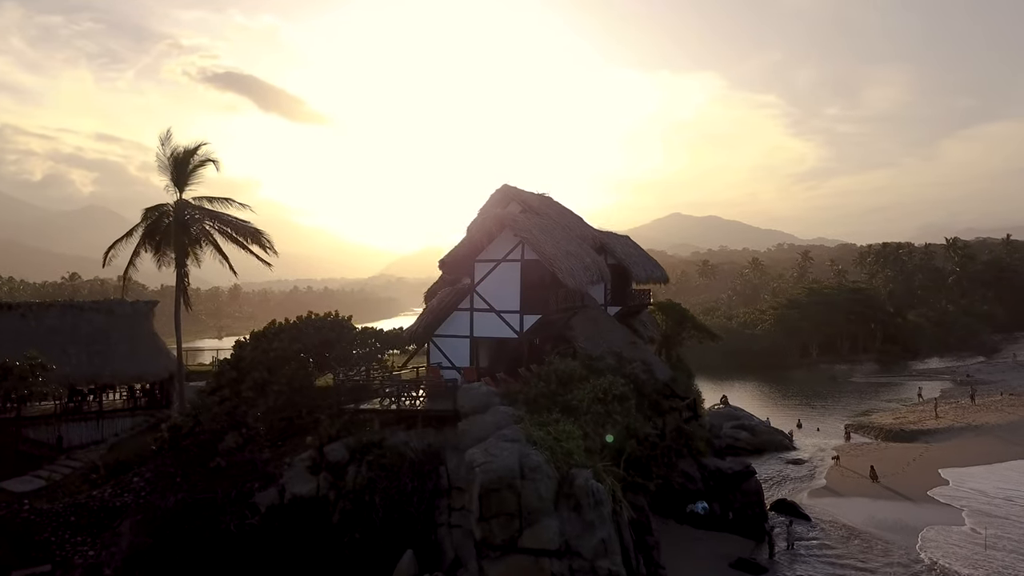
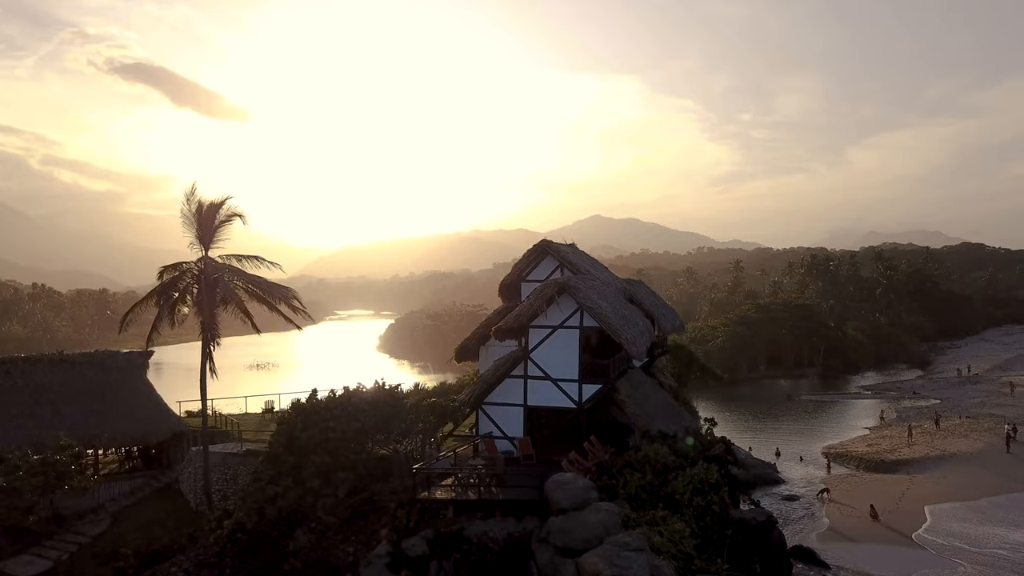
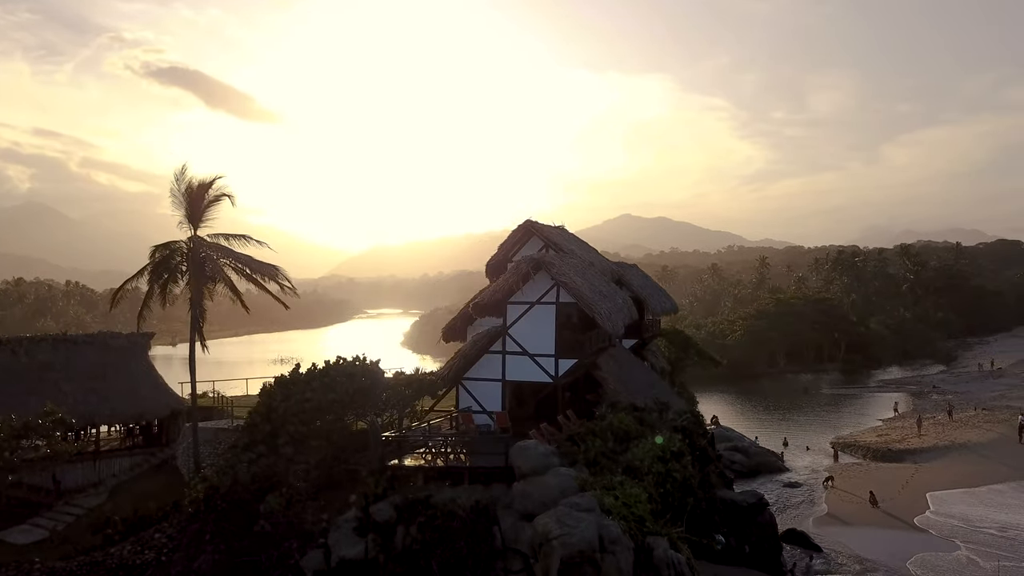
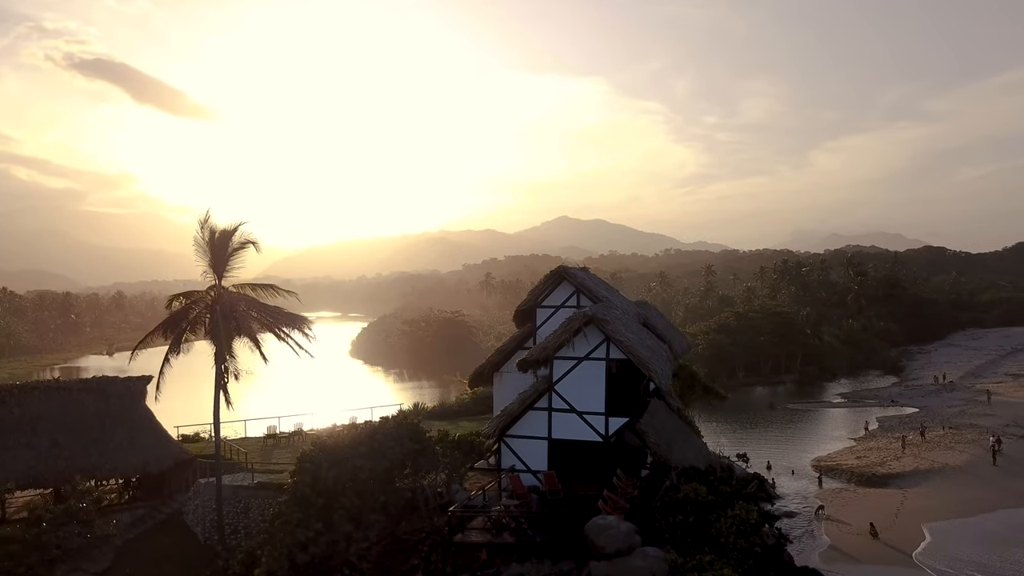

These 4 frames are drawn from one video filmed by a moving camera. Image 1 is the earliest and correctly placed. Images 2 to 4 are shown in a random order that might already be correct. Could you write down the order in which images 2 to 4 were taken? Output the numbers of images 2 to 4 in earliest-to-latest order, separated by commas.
3, 2, 4
